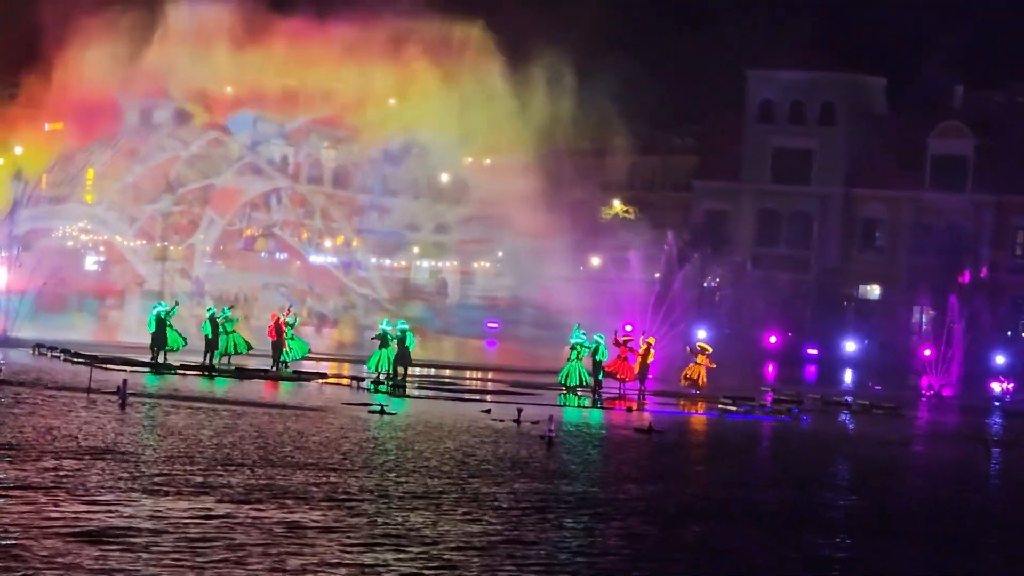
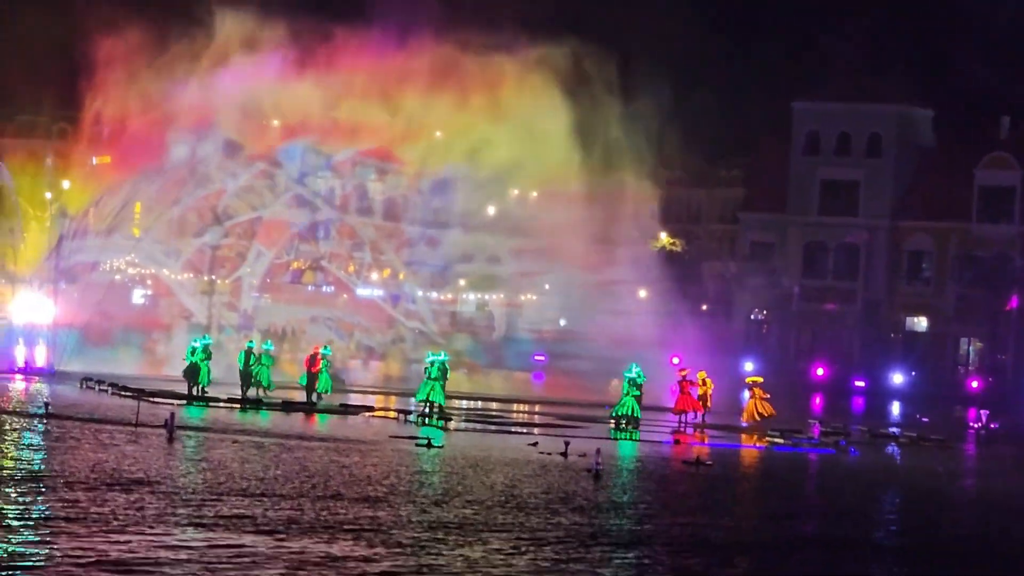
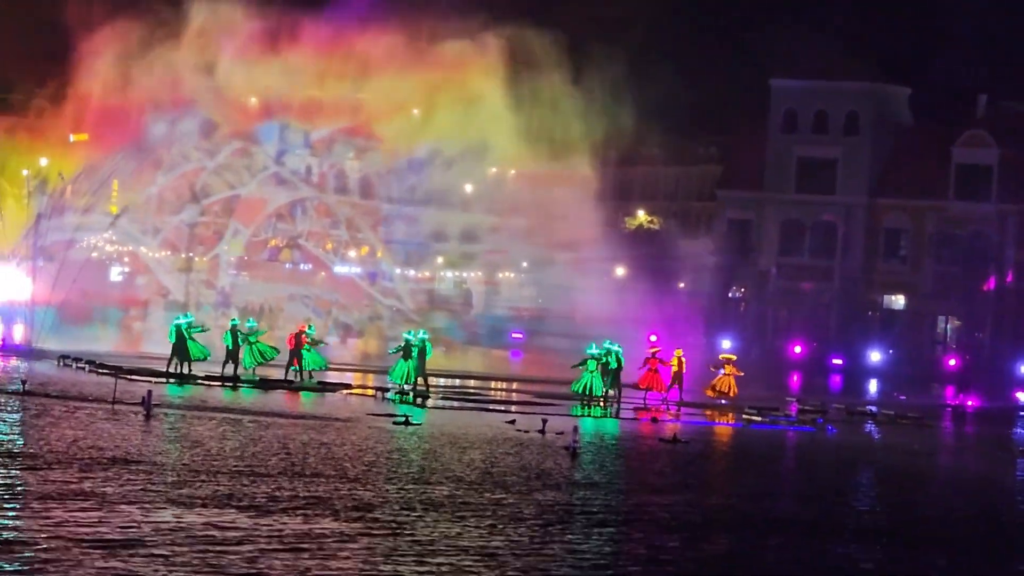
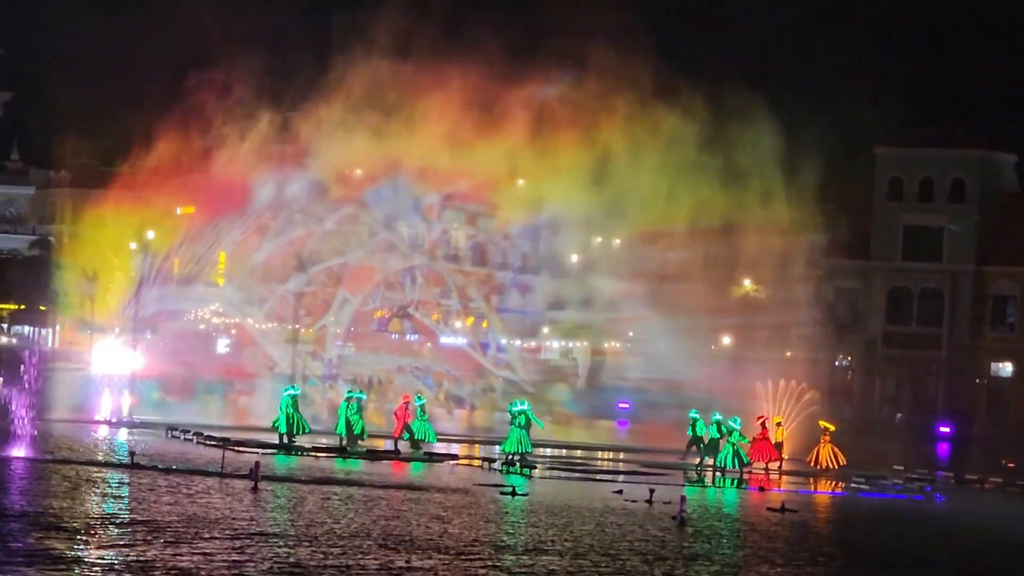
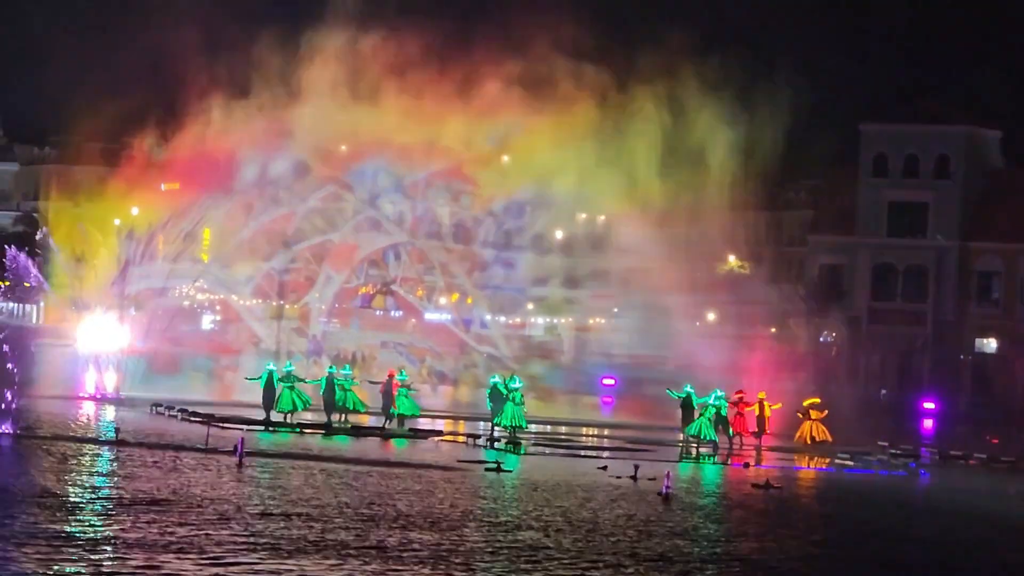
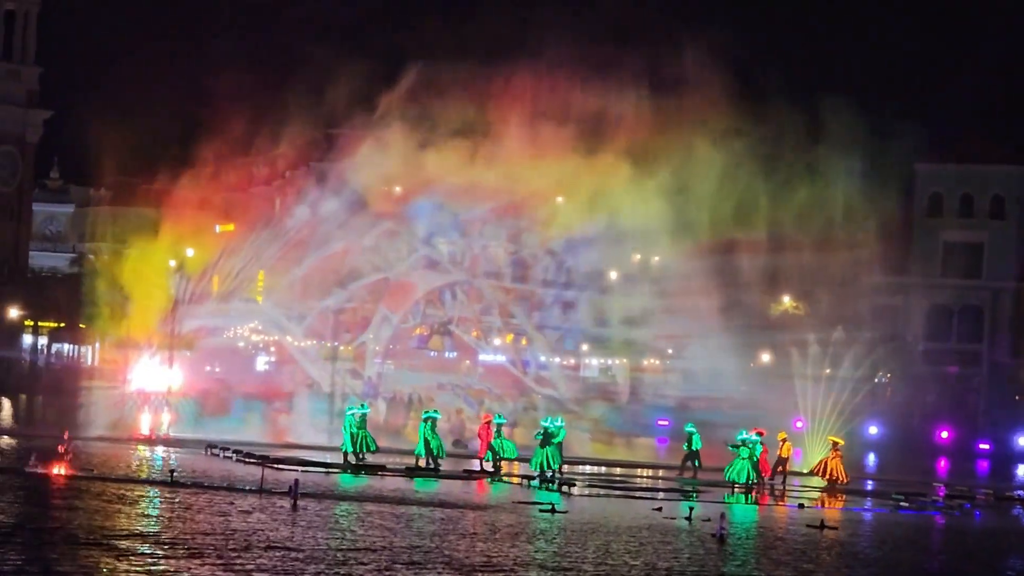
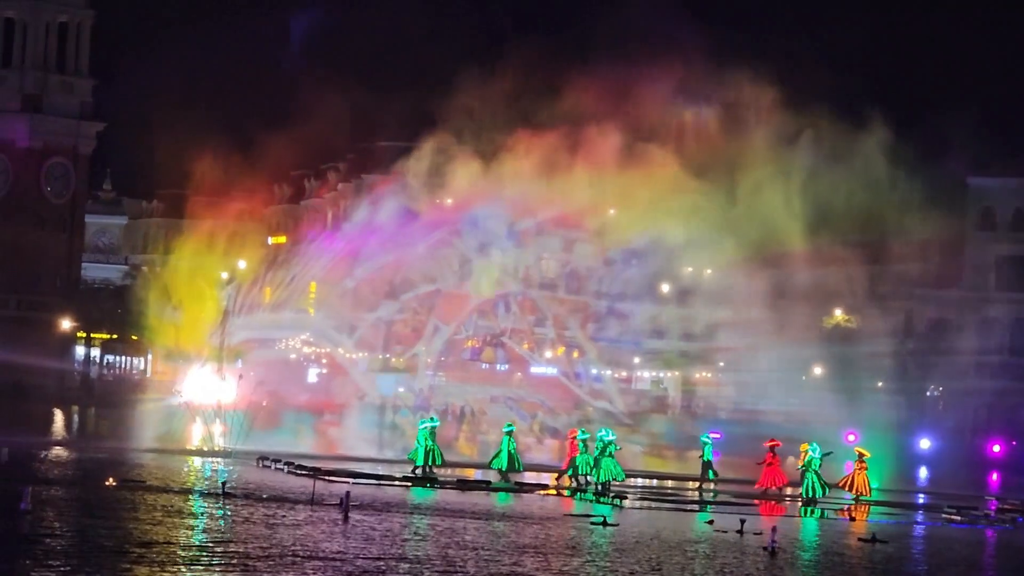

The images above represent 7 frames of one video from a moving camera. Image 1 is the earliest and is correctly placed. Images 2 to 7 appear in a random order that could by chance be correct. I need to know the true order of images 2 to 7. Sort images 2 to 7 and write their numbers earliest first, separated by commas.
3, 2, 5, 4, 6, 7
